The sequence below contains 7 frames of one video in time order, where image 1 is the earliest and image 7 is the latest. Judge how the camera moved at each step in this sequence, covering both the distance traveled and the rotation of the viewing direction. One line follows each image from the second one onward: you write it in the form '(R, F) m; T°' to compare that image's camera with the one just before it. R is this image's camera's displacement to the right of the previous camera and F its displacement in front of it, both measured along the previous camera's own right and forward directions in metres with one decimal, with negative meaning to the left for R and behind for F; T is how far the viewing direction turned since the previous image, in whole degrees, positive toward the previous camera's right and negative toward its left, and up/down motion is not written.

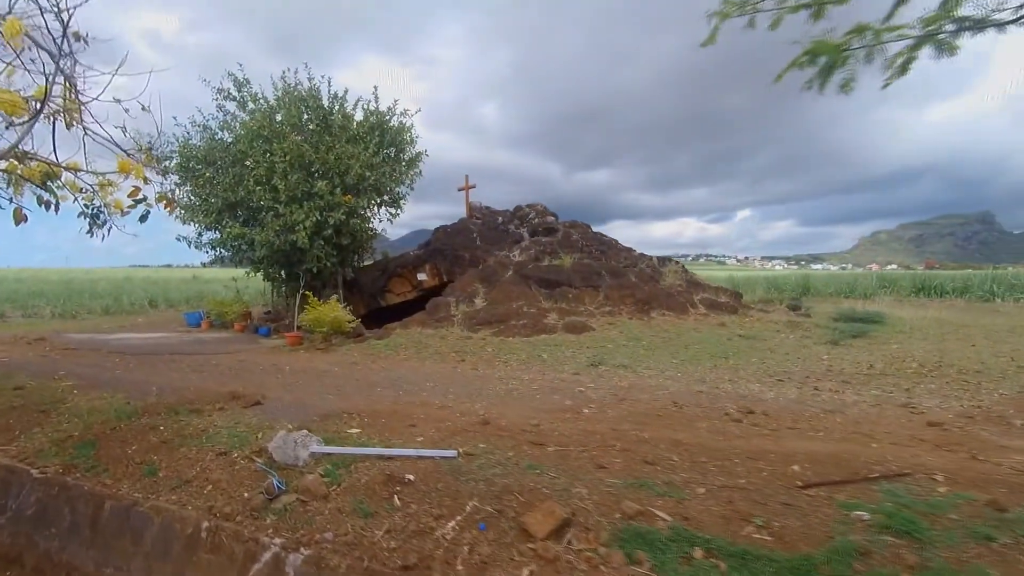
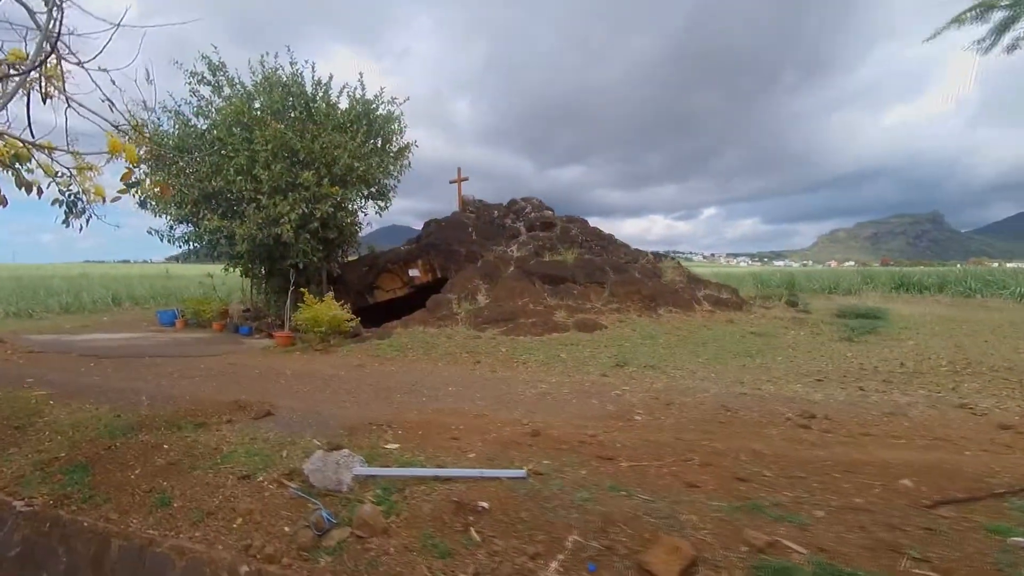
(-0.9, +0.6) m; +3°
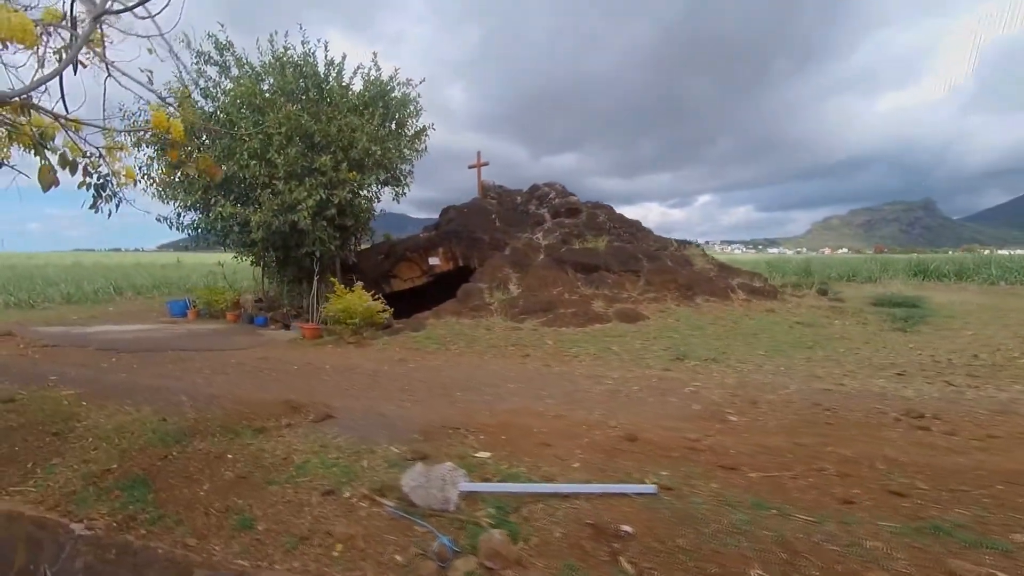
(-1.0, +0.5) m; +1°
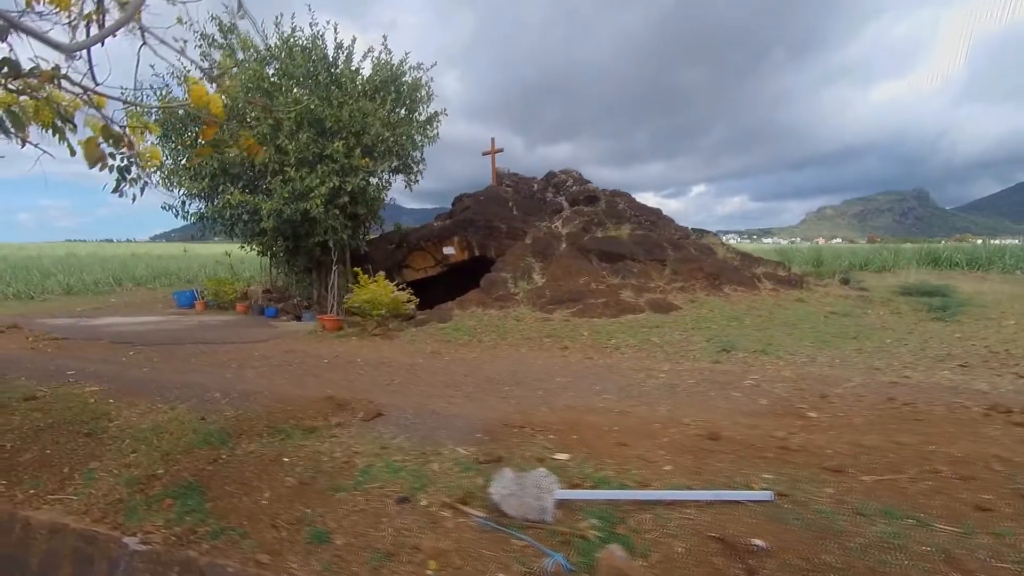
(-0.7, +0.4) m; +1°
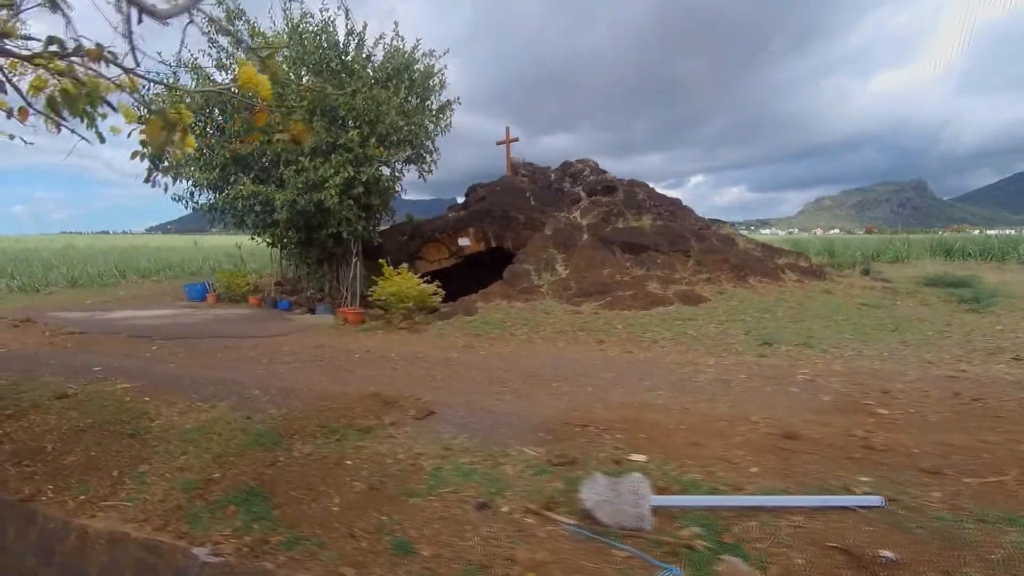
(-0.6, +0.2) m; 0°
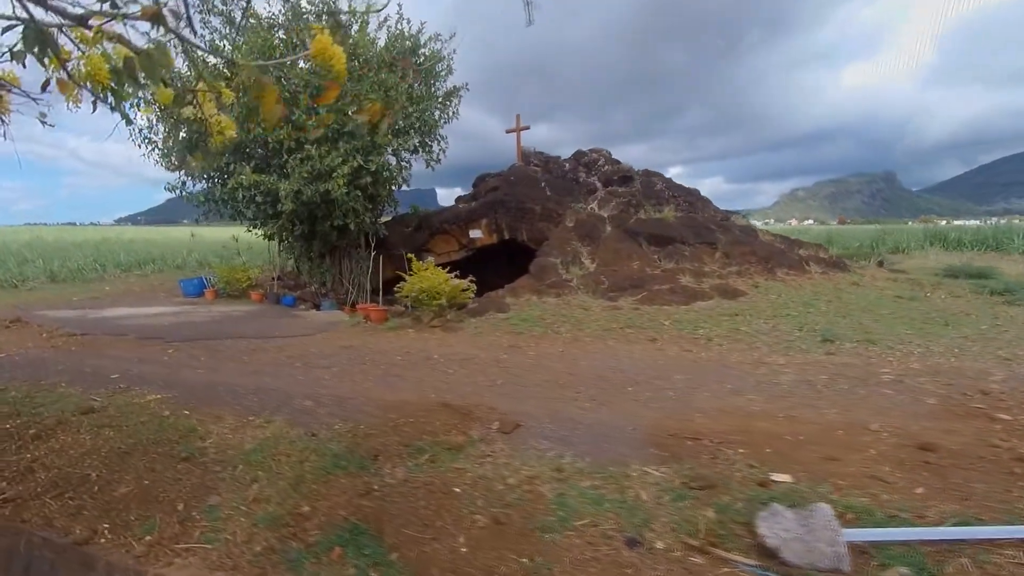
(-1.0, +0.5) m; +2°
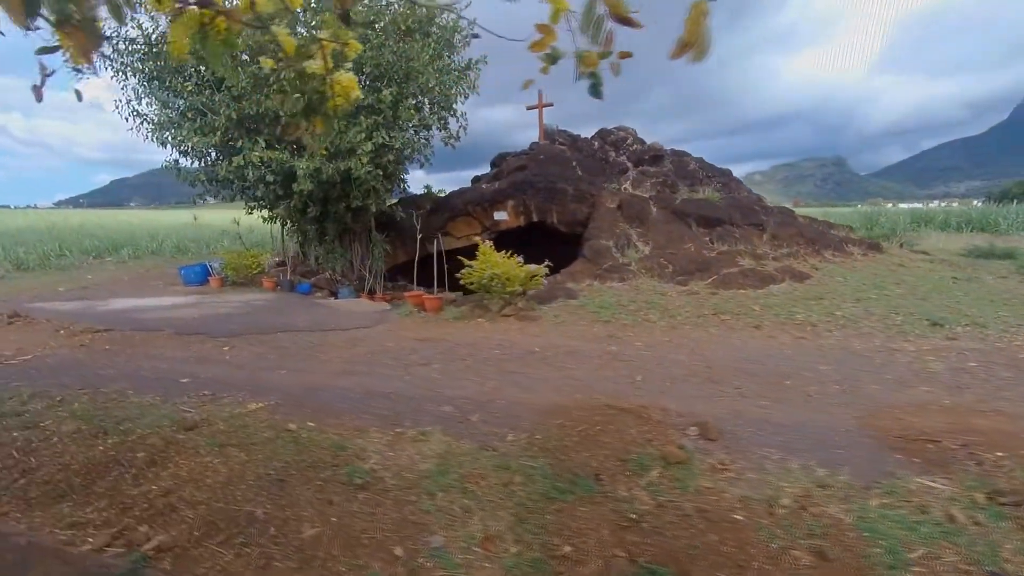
(-1.8, +0.7) m; +4°
